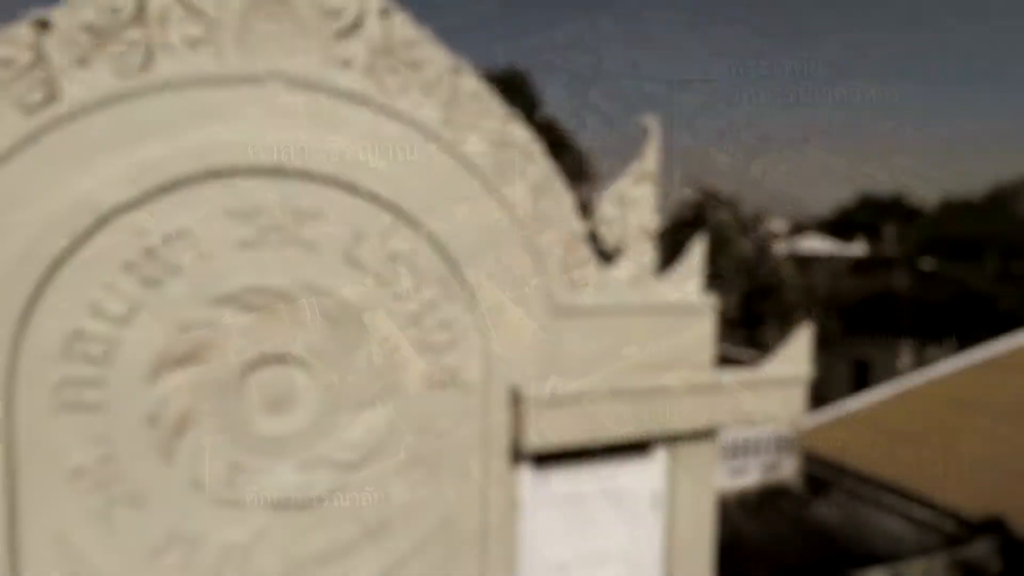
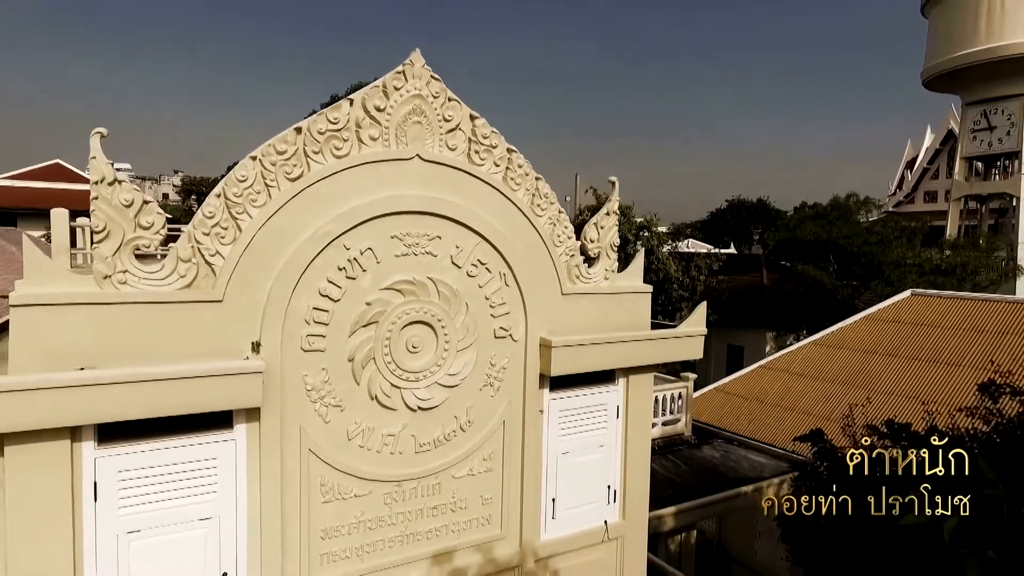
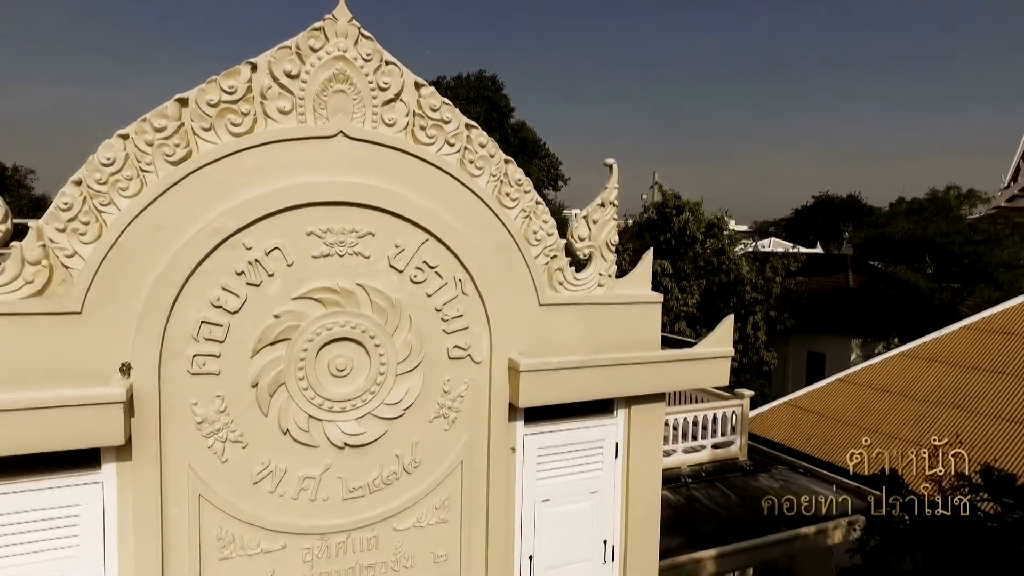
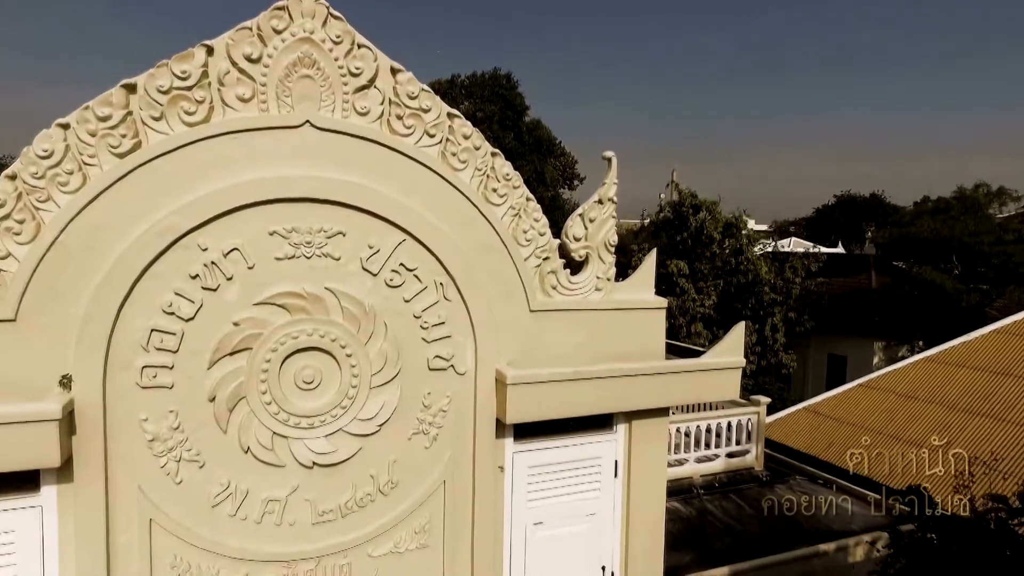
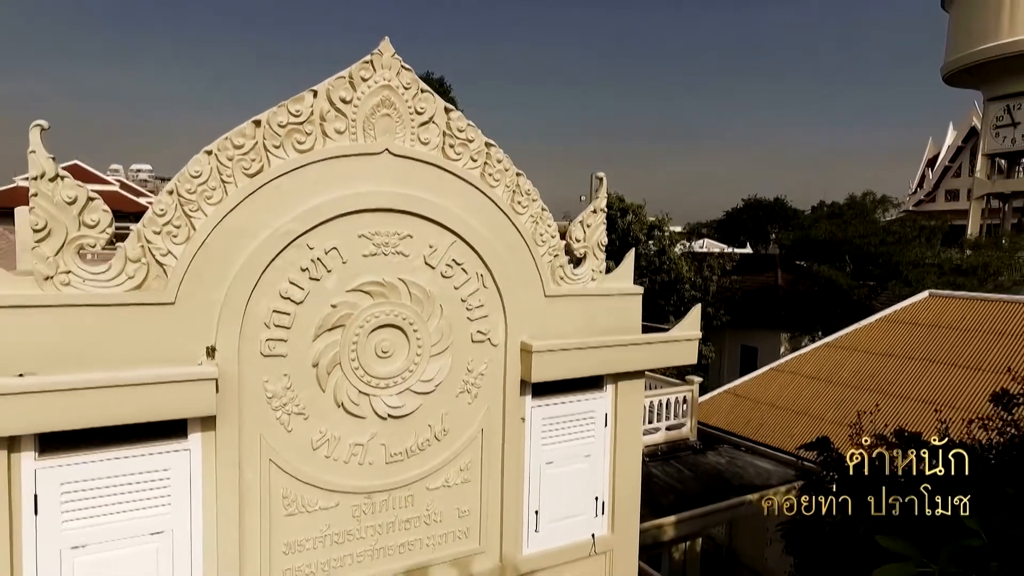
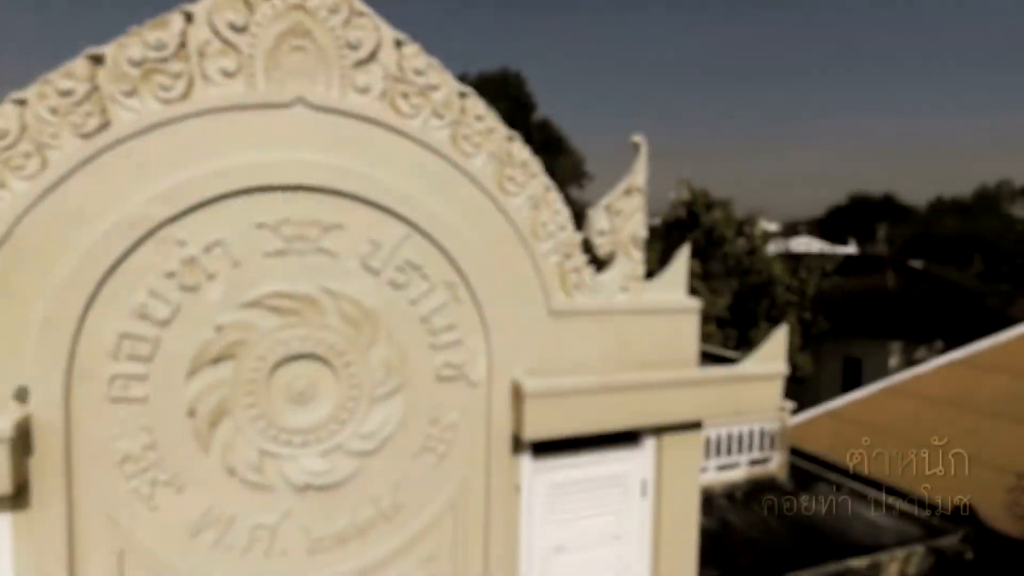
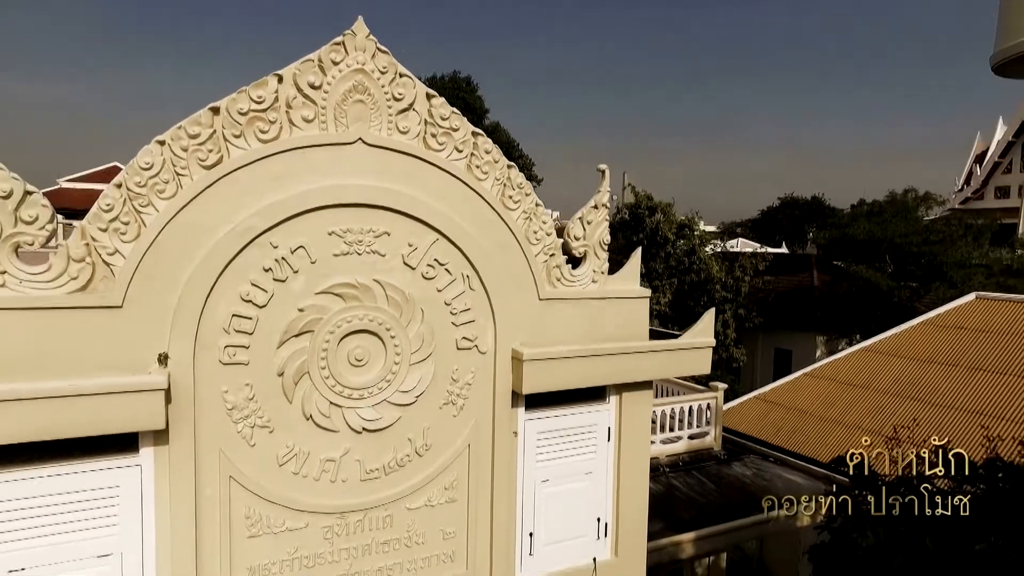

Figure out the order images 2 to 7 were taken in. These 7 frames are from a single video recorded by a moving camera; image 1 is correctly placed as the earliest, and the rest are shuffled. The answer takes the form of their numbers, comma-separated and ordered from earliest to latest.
6, 4, 3, 7, 5, 2
